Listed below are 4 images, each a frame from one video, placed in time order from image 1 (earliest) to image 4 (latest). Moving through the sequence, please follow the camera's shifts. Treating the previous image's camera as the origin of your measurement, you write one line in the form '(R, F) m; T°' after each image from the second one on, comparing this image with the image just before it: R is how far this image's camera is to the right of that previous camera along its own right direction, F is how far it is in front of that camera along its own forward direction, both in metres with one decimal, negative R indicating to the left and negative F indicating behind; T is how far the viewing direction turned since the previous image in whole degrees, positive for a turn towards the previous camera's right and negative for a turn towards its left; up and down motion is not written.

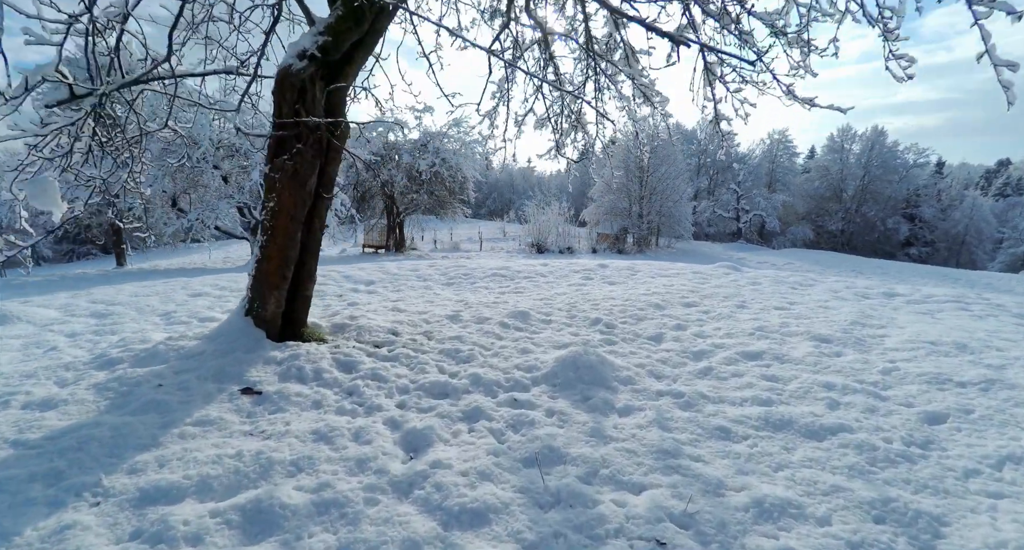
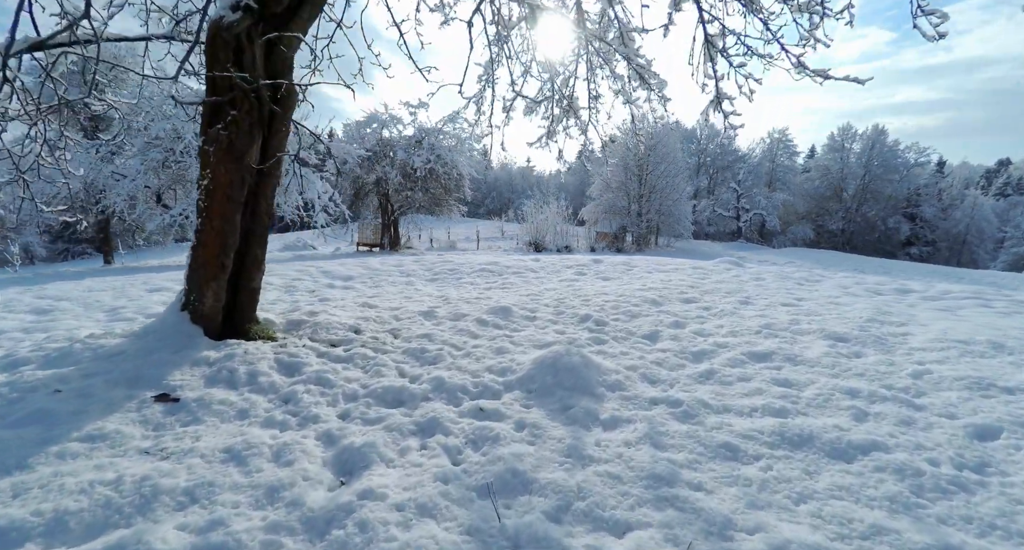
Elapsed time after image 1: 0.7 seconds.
(+0.3, +0.7) m; 0°
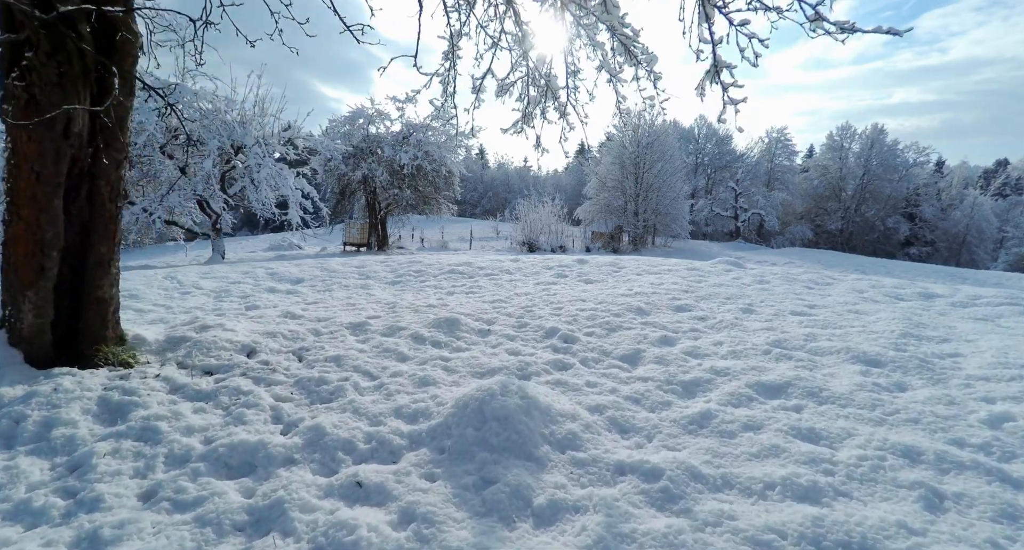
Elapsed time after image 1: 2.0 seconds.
(+0.5, +1.3) m; 0°
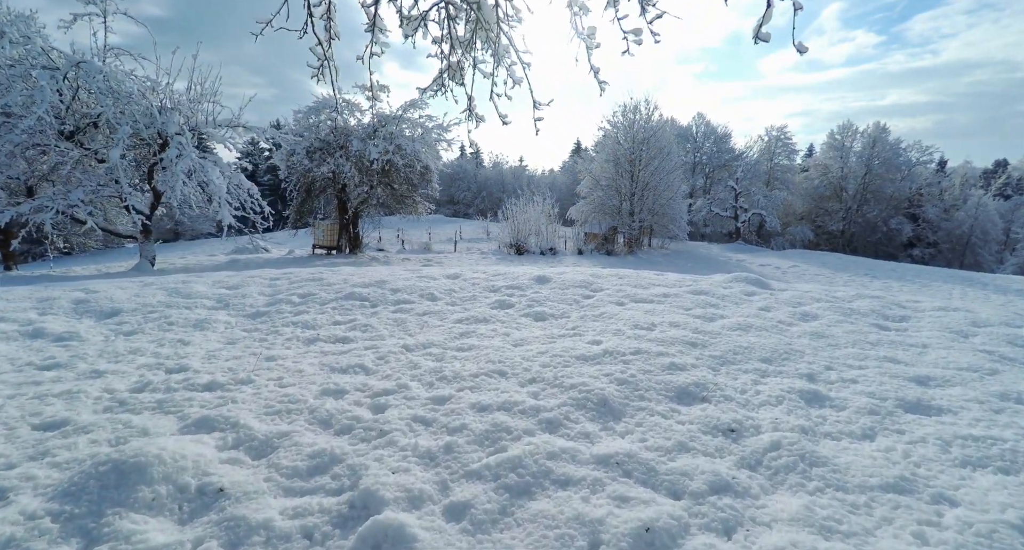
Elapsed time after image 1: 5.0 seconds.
(+1.0, +3.2) m; 0°
